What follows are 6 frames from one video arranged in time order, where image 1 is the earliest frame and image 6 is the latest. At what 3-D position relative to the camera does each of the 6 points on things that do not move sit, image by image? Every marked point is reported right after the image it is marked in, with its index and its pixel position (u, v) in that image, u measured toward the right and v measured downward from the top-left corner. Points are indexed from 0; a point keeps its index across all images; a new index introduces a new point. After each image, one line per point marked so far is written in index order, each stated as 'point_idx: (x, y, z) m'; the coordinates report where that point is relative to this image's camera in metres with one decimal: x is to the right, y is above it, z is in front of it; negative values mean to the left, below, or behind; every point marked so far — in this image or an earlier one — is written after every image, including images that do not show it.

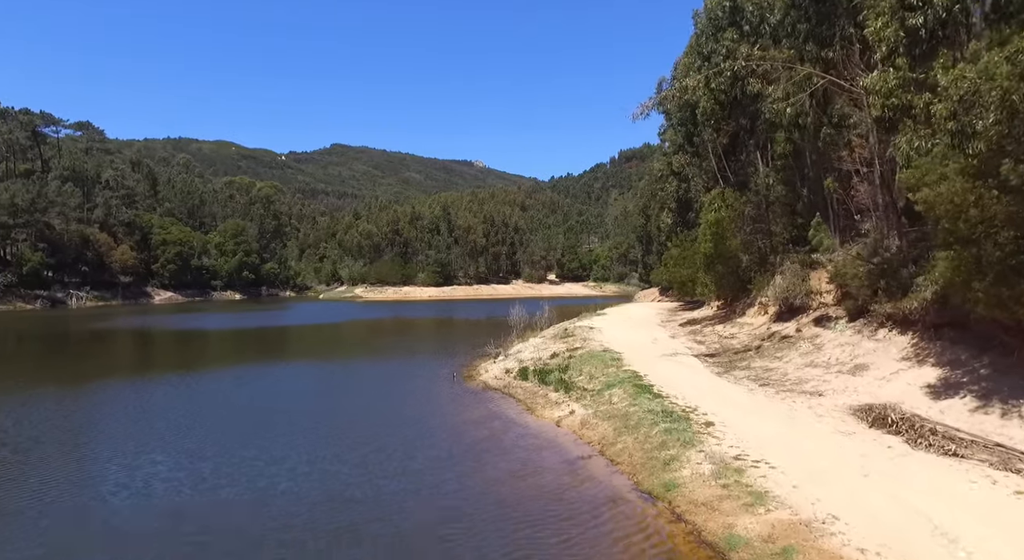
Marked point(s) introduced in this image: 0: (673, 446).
0: (+3.2, -3.3, +15.2) m
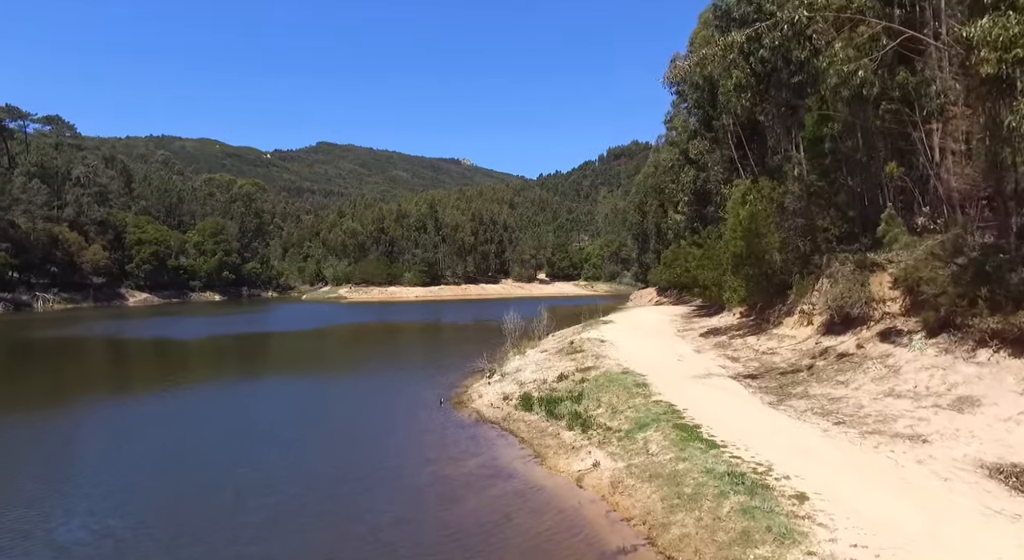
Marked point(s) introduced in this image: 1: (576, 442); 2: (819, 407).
0: (+3.3, -3.5, +10.4) m
1: (+1.4, -3.6, +17.3) m
2: (+7.2, -3.0, +18.3) m
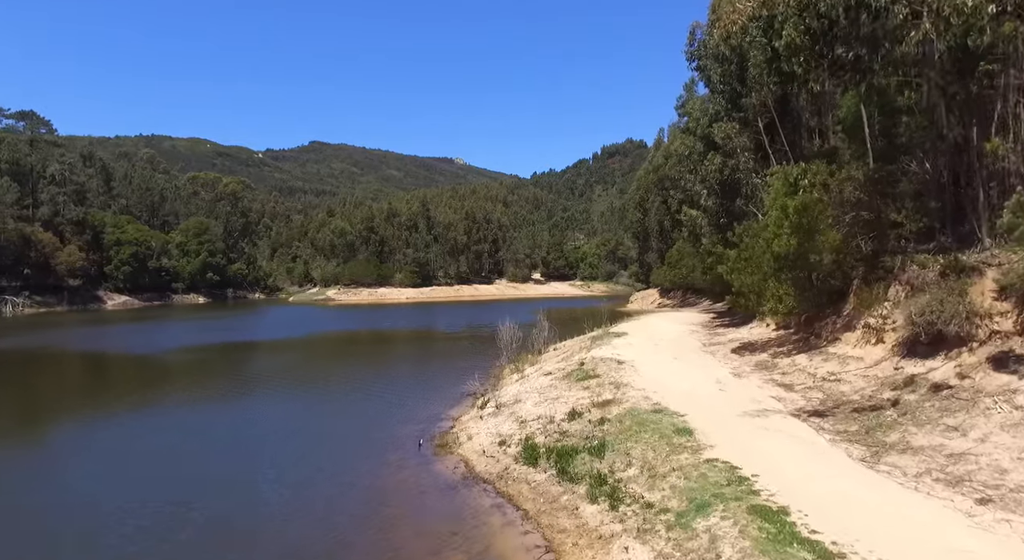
0: (+3.4, -3.7, +5.3) m
1: (+1.4, -3.8, +12.2) m
2: (+7.2, -3.2, +13.2) m
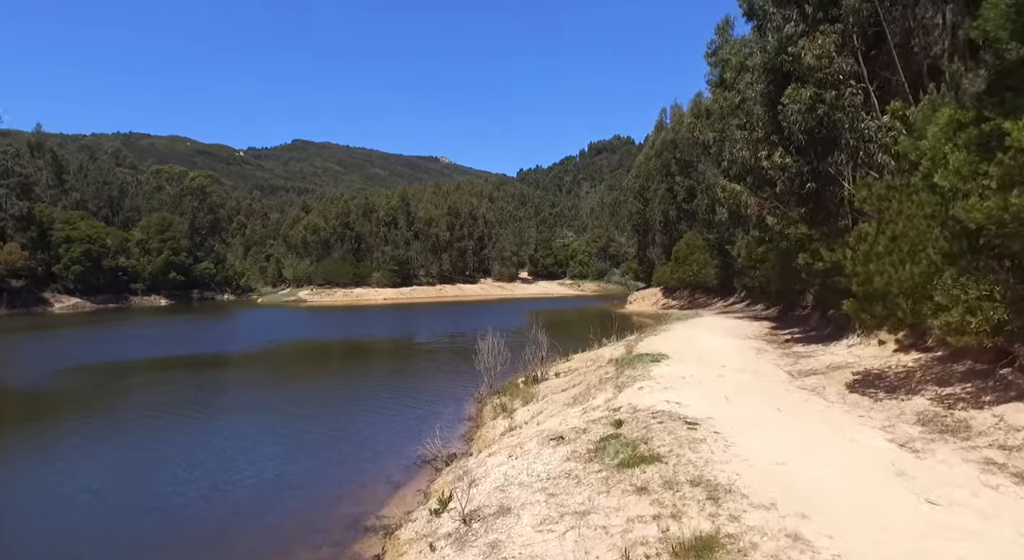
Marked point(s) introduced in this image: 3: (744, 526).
0: (+3.4, -3.6, -5.2) m
1: (+1.3, -3.7, +1.7) m
2: (+7.1, -3.1, +2.9) m
3: (+2.7, -2.6, +8.8) m
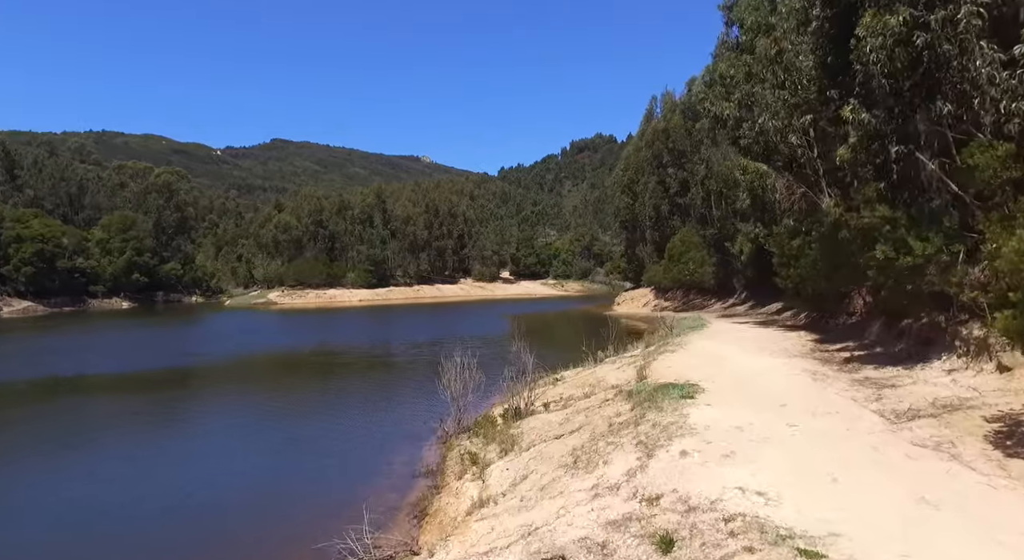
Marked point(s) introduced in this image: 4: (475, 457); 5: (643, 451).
0: (+3.5, -3.7, -11.2) m
1: (+1.3, -3.8, -4.4) m
2: (+7.0, -3.1, -3.1) m
3: (+2.4, -2.6, +2.7) m
4: (-0.9, -3.5, +15.8) m
5: (+1.6, -2.5, +11.4) m
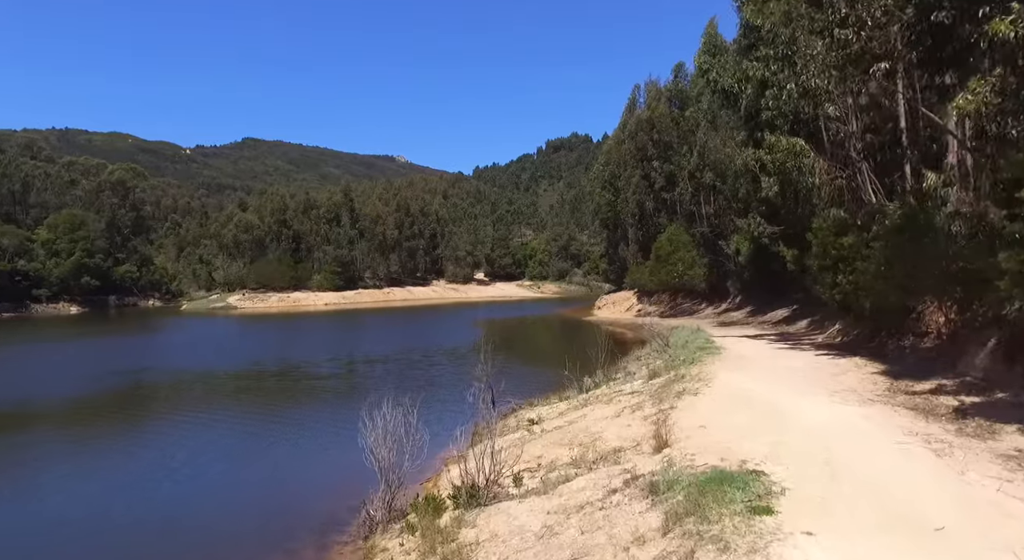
0: (+3.7, -3.9, -17.5) m
1: (+1.2, -4.0, -10.7) m
2: (+6.9, -3.3, -9.3) m
3: (+2.2, -2.9, -3.6) m
4: (-1.5, -3.7, +9.4) m
5: (+1.1, -2.8, +5.0) m
